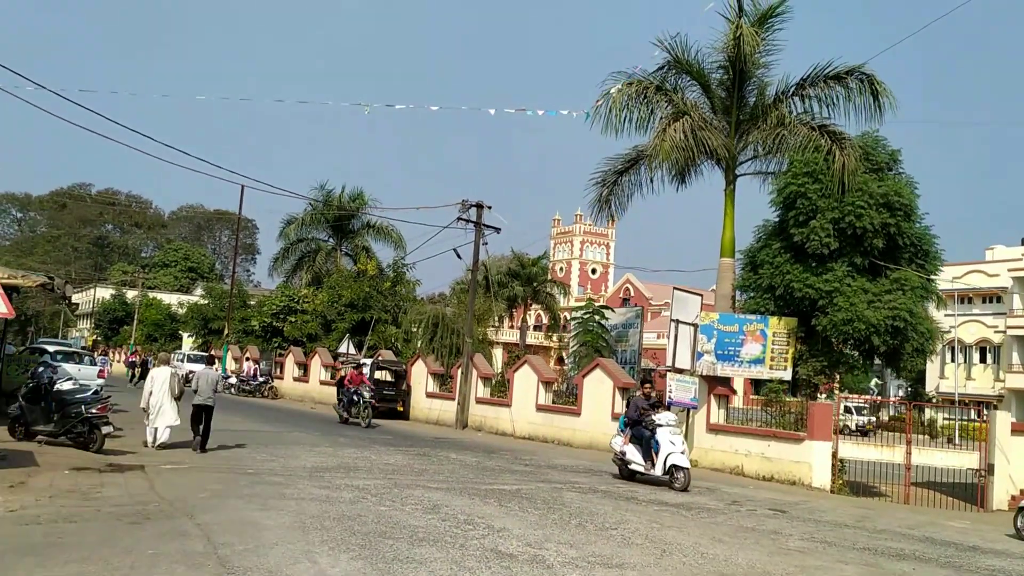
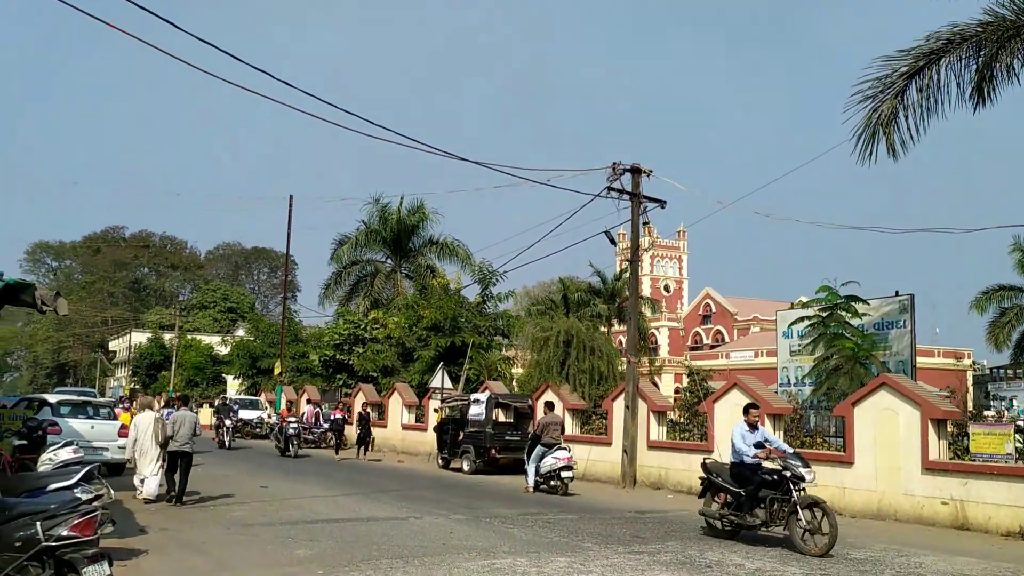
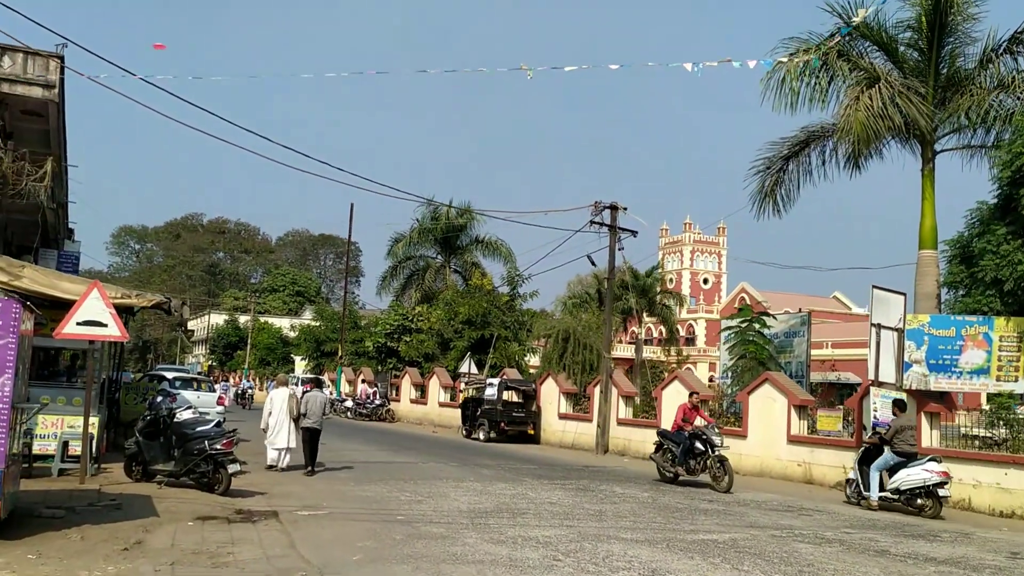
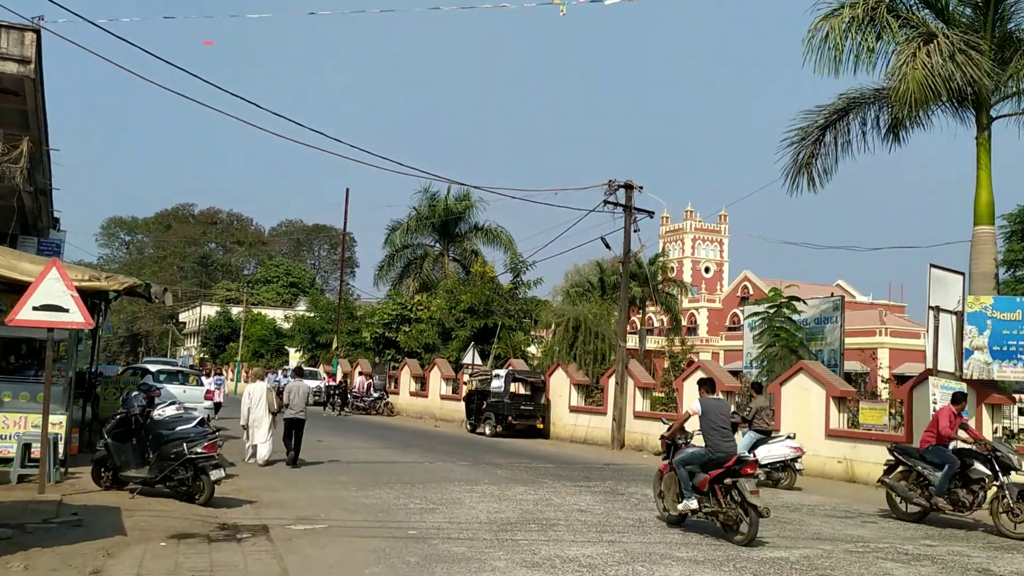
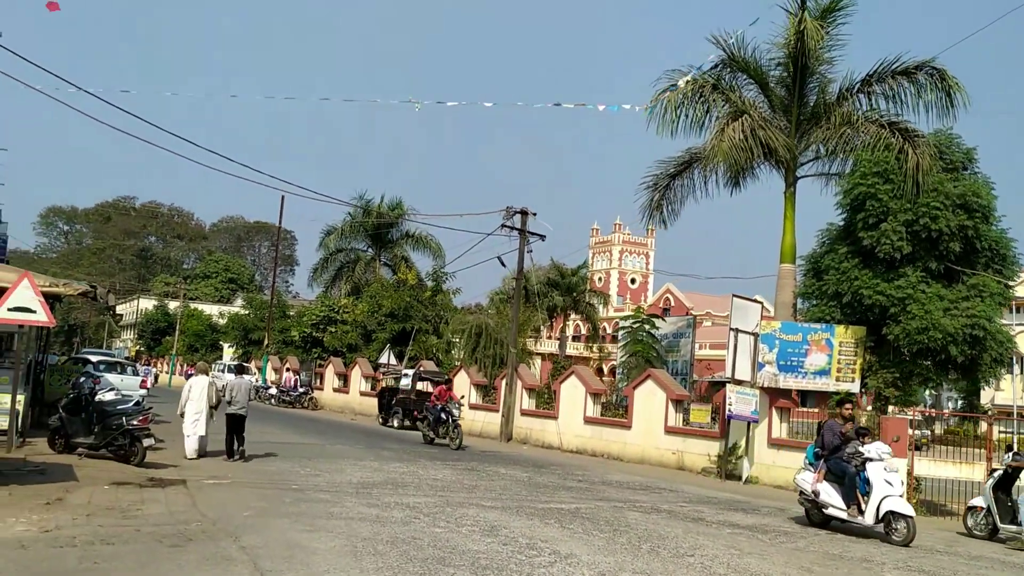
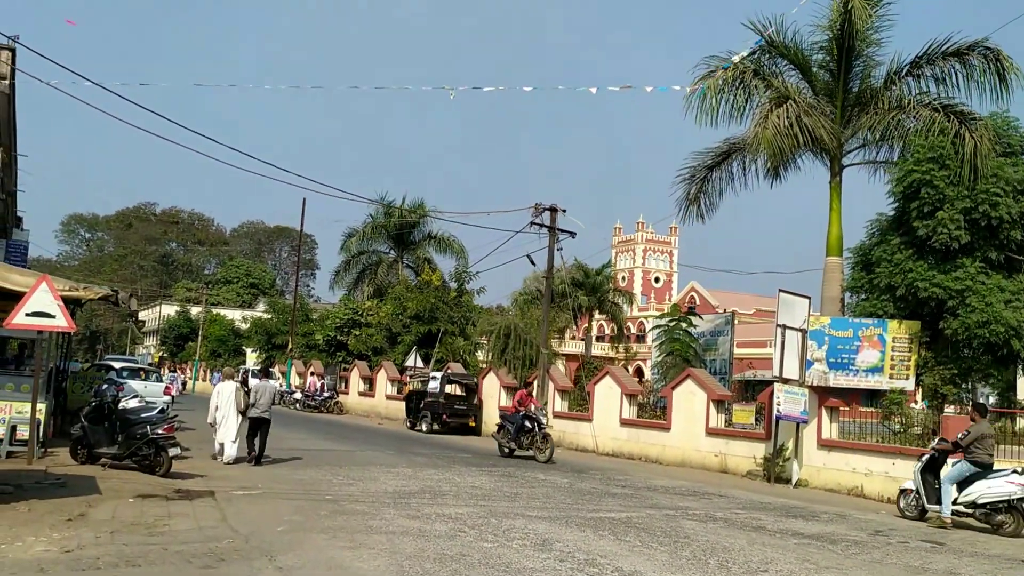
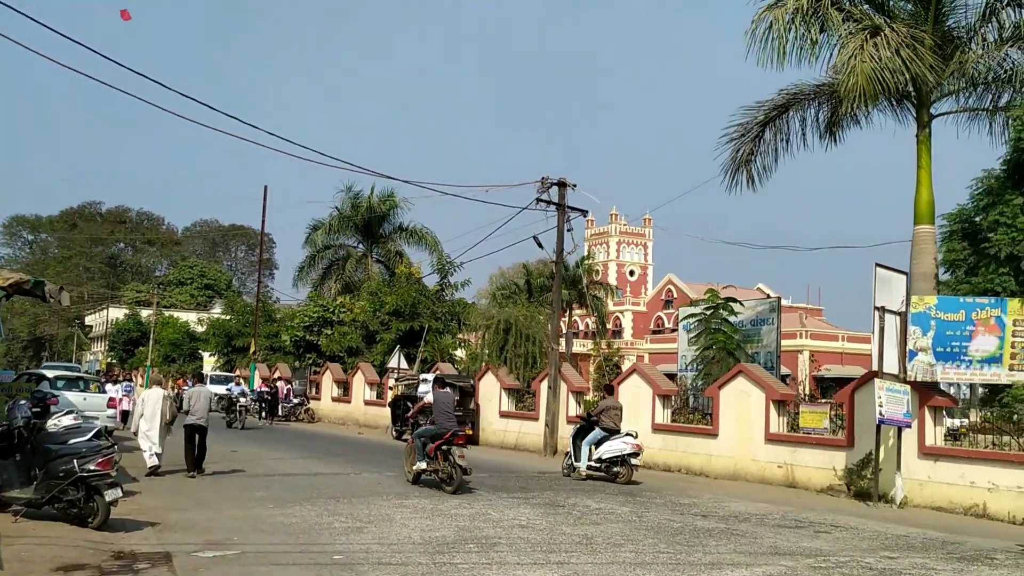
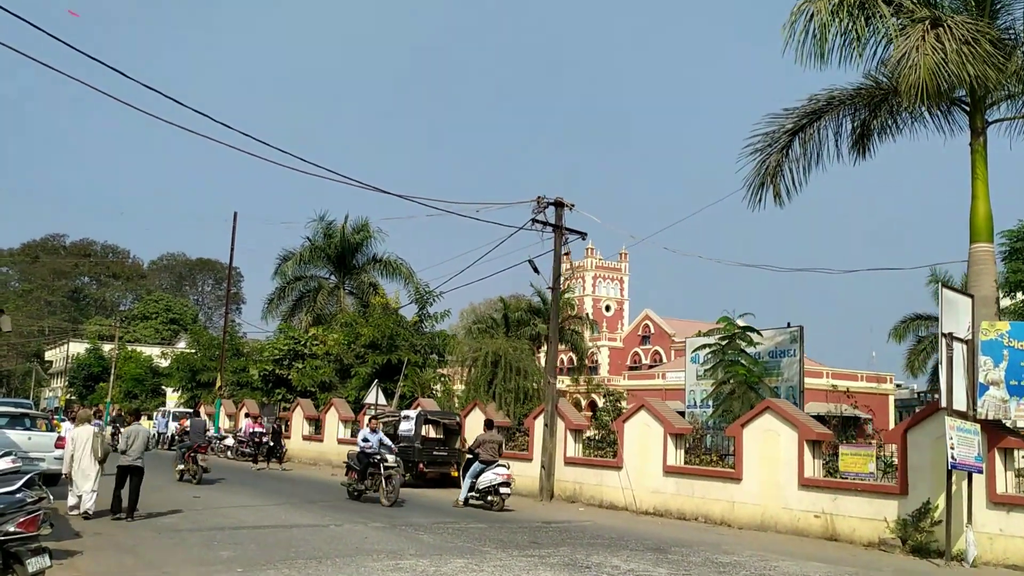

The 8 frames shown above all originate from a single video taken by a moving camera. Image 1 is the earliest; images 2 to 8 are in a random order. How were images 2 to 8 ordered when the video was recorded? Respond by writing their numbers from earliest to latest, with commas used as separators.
5, 6, 3, 4, 7, 8, 2
